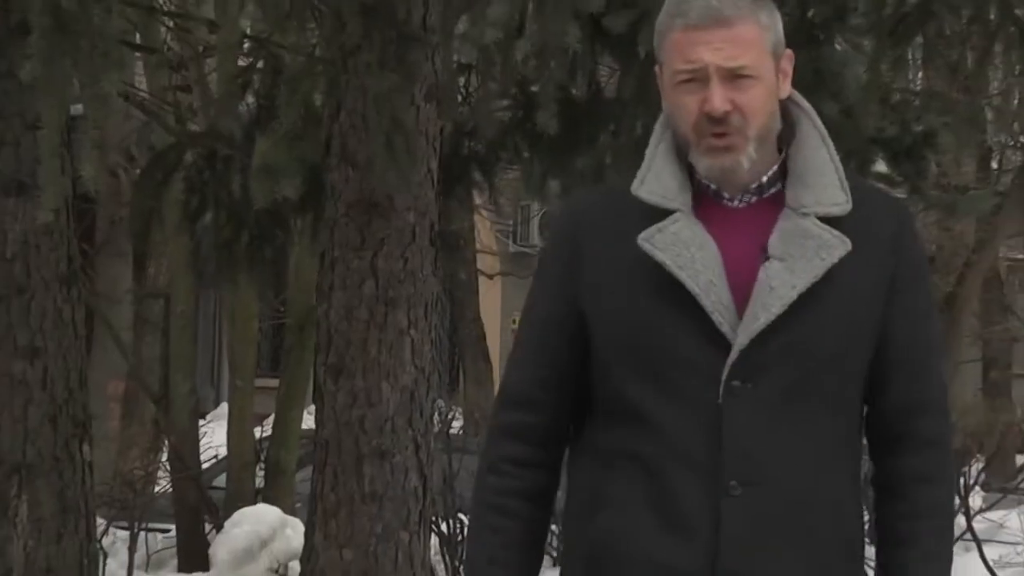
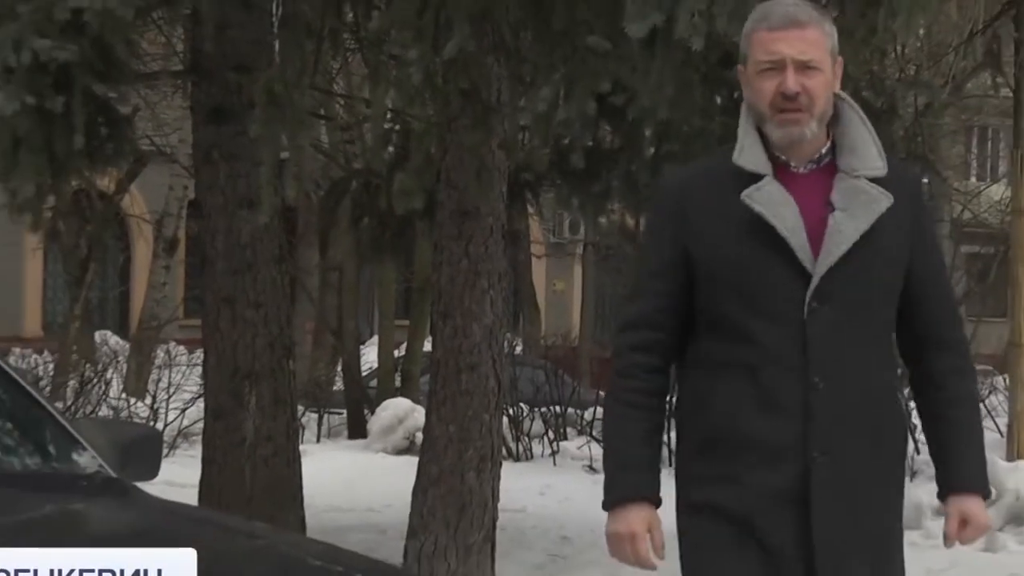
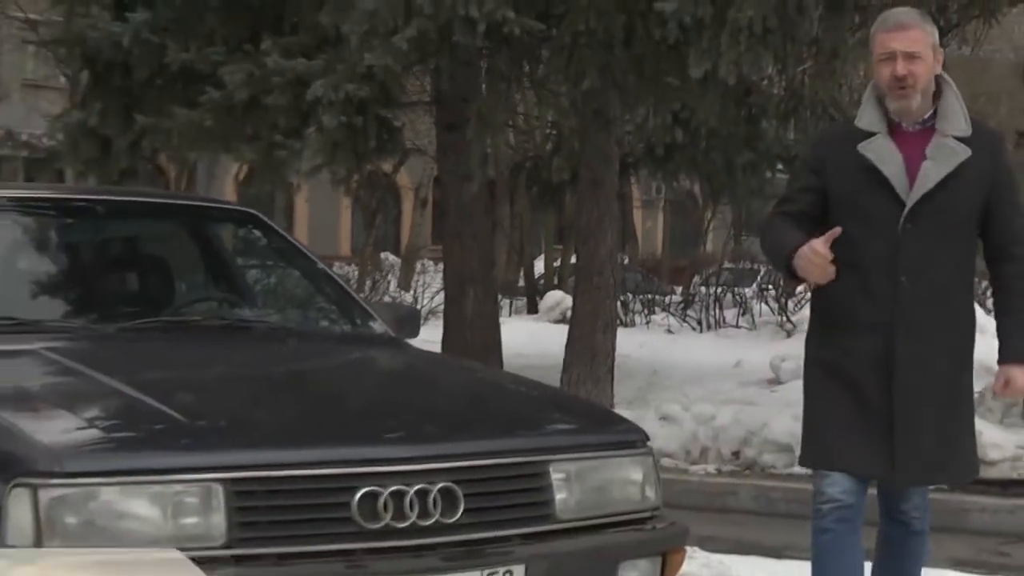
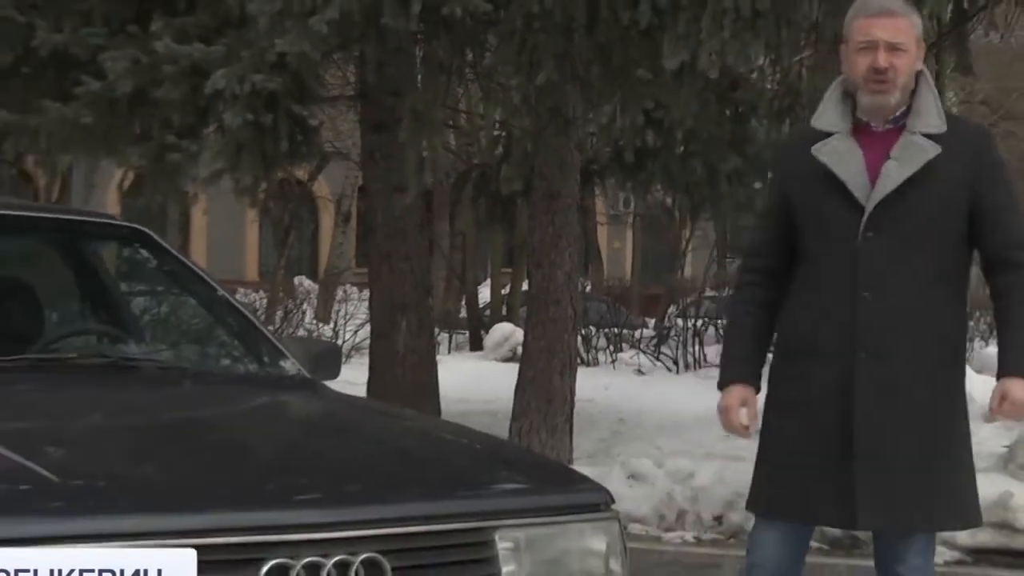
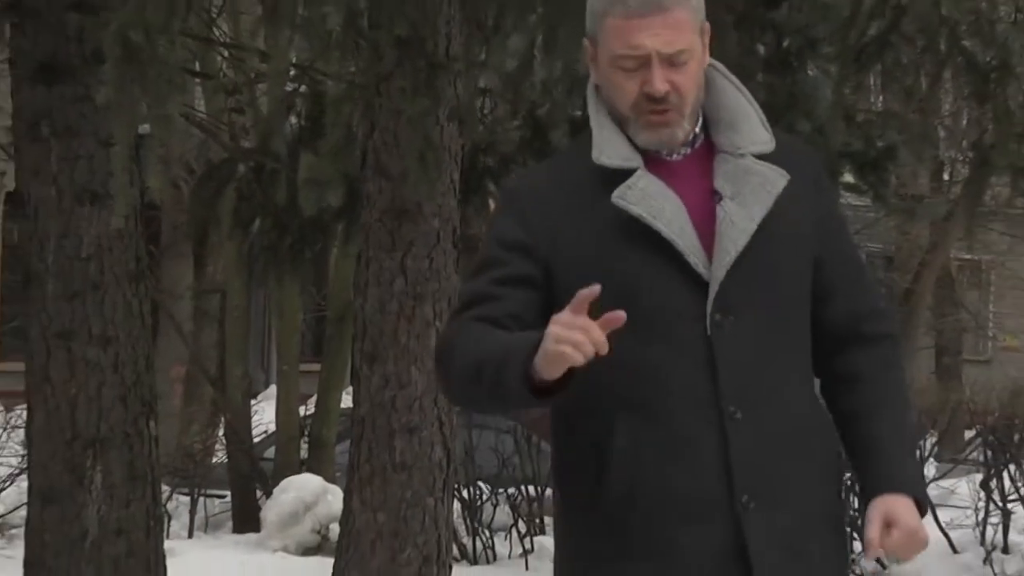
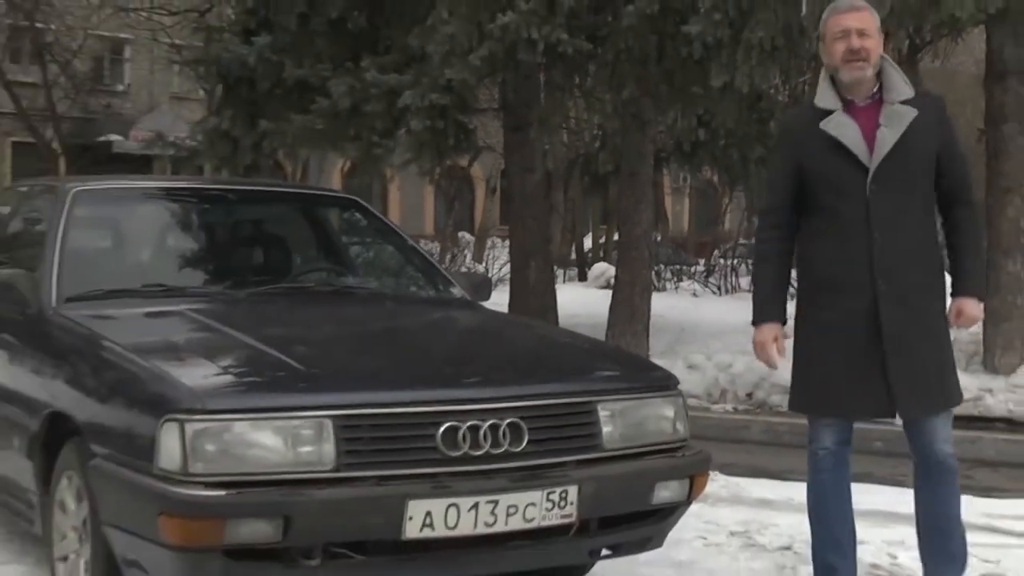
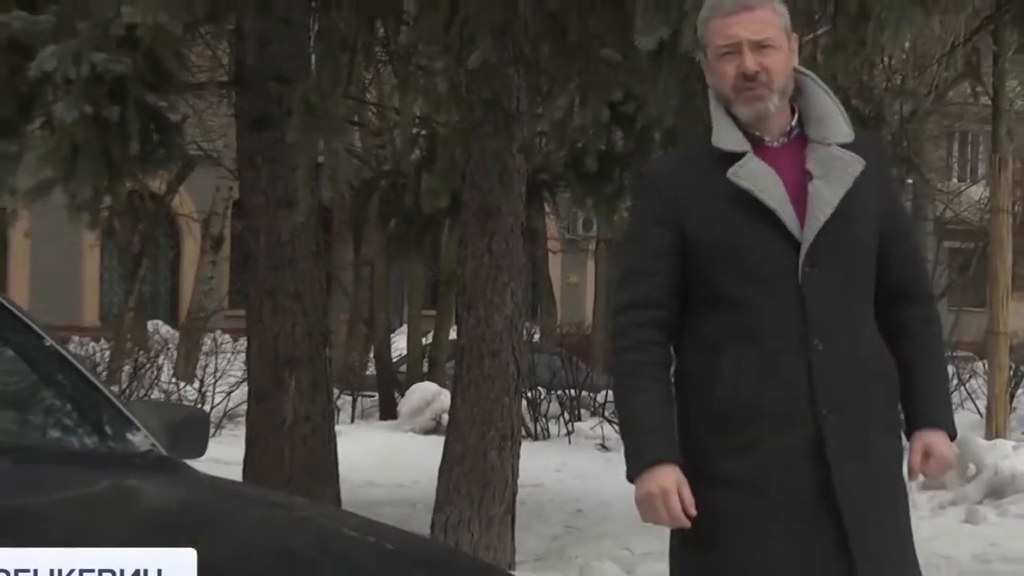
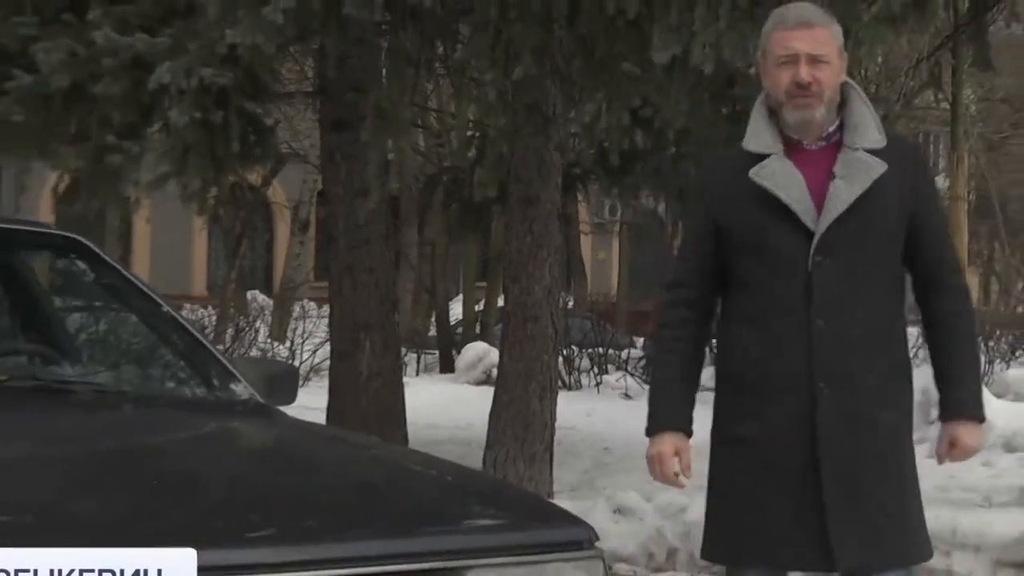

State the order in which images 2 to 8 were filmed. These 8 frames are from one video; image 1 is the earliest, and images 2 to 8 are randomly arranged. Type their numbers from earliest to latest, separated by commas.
5, 2, 7, 8, 4, 3, 6
